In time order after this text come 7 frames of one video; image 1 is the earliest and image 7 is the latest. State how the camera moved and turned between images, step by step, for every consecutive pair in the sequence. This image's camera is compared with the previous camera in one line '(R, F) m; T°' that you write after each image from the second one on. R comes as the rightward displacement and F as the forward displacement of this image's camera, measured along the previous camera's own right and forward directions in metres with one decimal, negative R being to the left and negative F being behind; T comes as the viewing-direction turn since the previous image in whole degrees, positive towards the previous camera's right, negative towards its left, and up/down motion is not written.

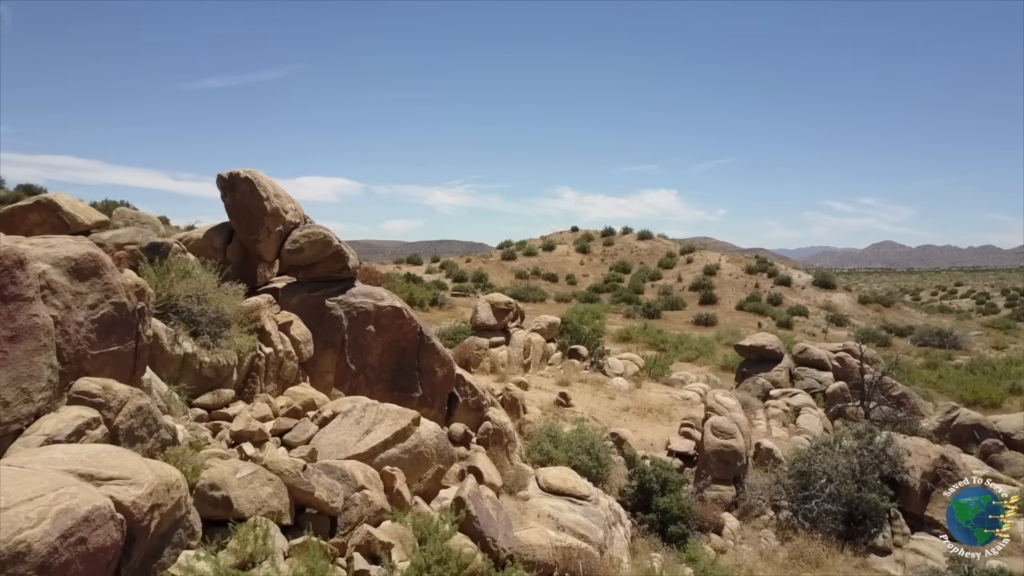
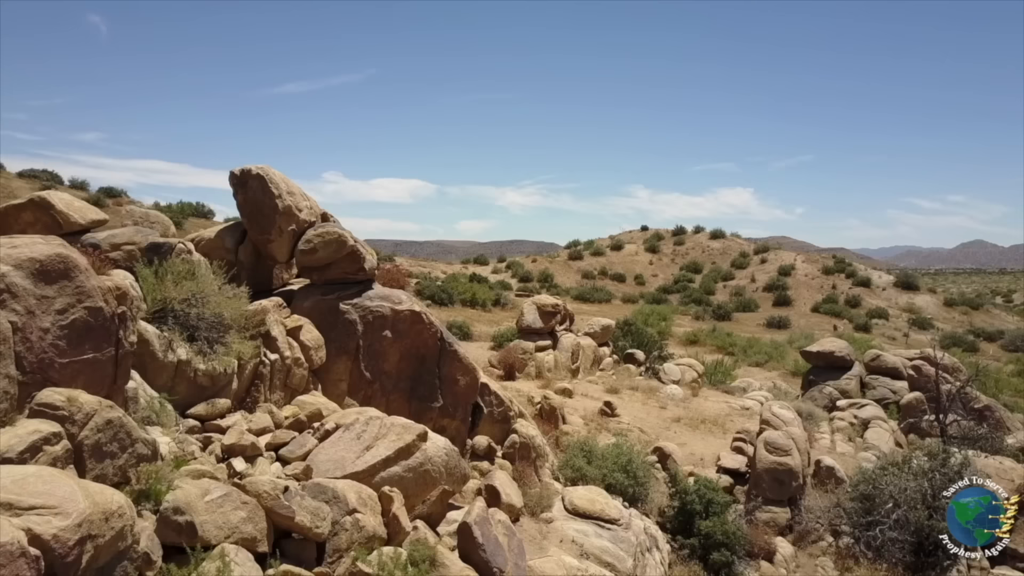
(+0.4, +0.6) m; -5°
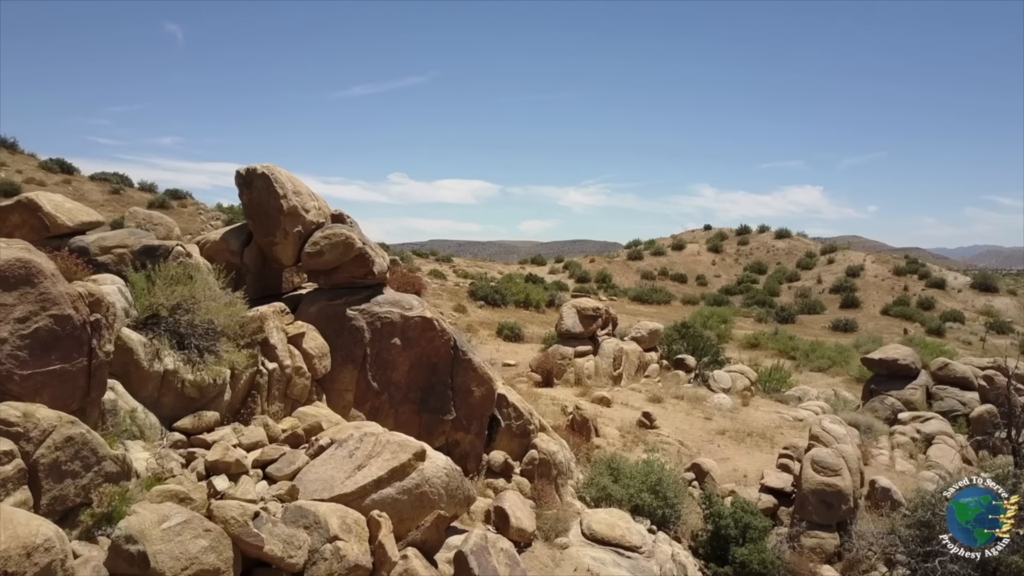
(+0.4, +0.5) m; -4°
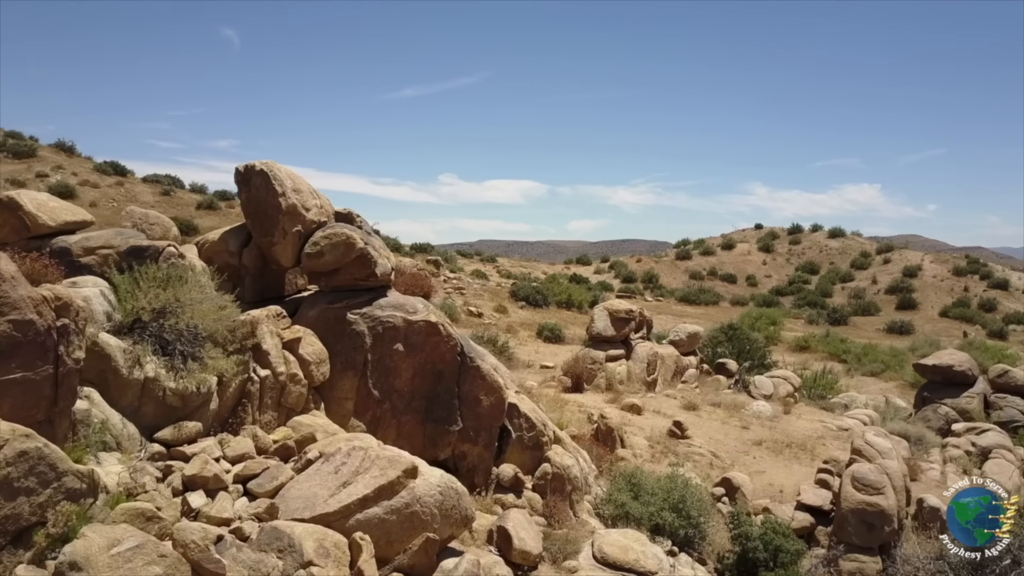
(+0.3, +0.5) m; -3°
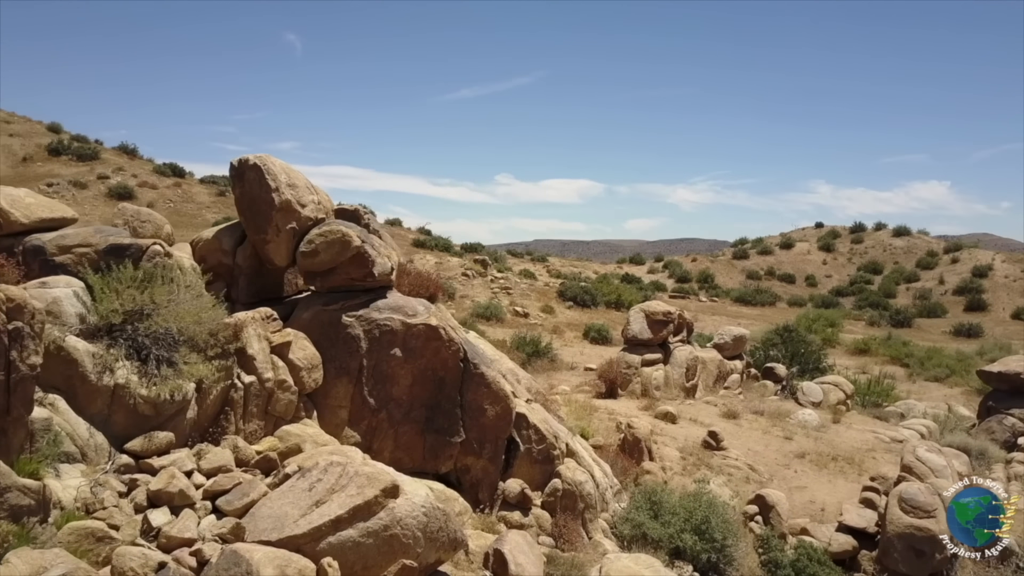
(+0.4, +0.5) m; -4°
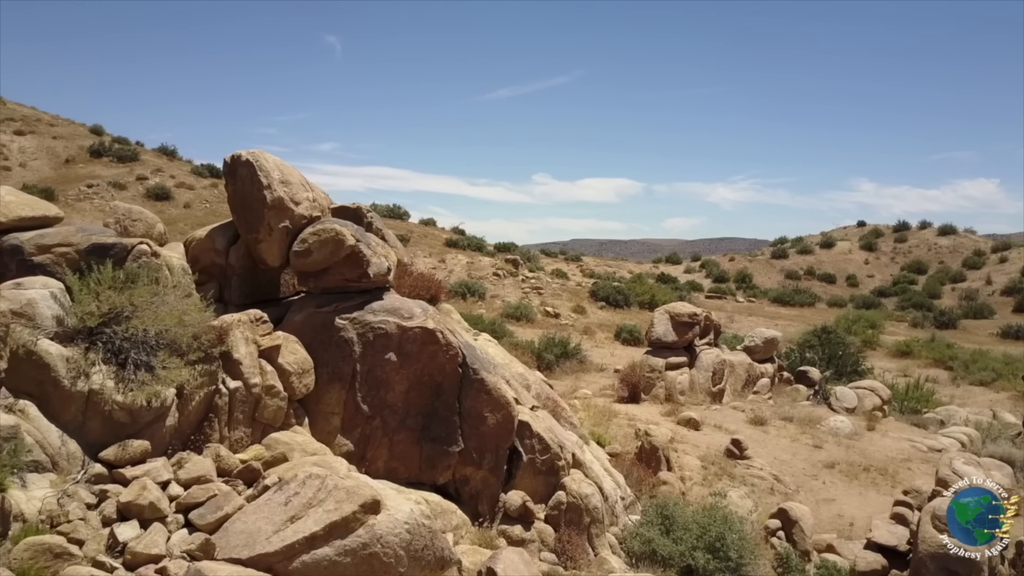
(+0.3, +0.3) m; -3°
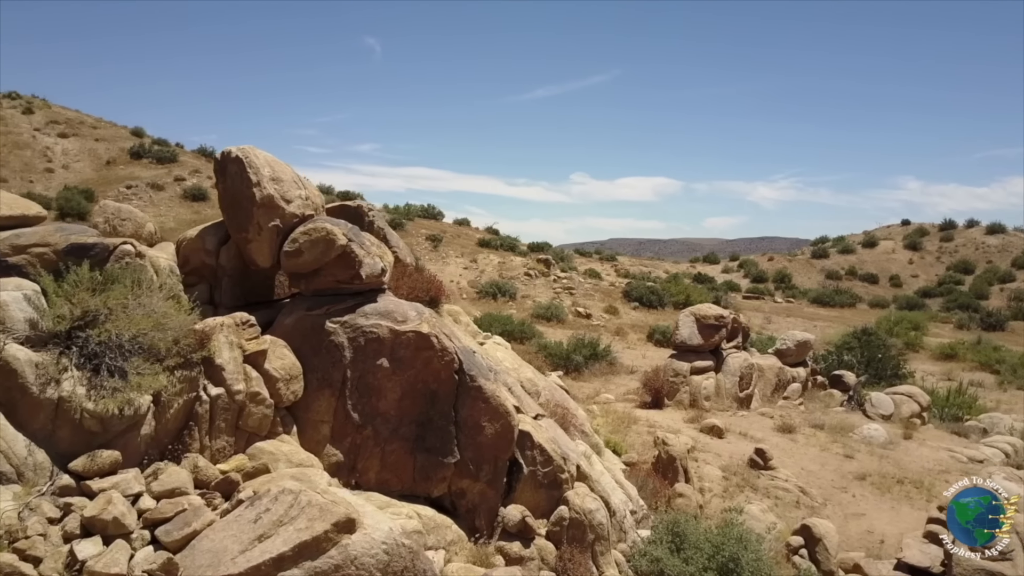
(+0.3, +0.4) m; -3°
